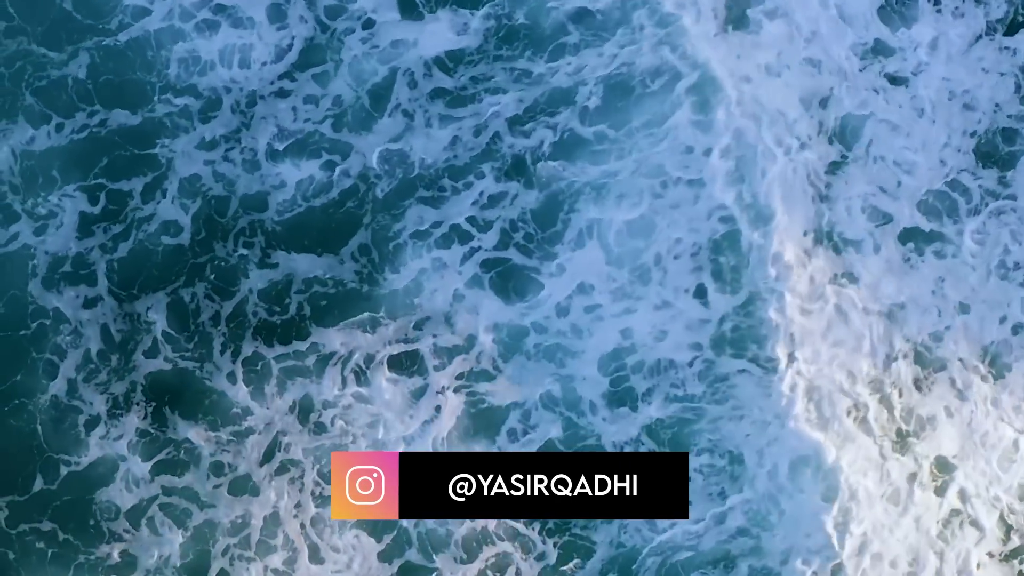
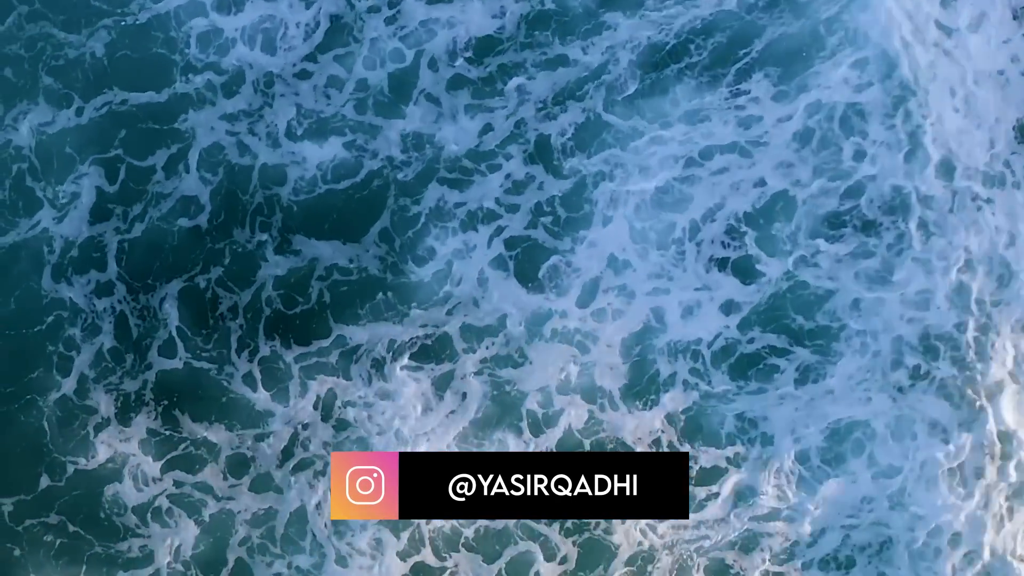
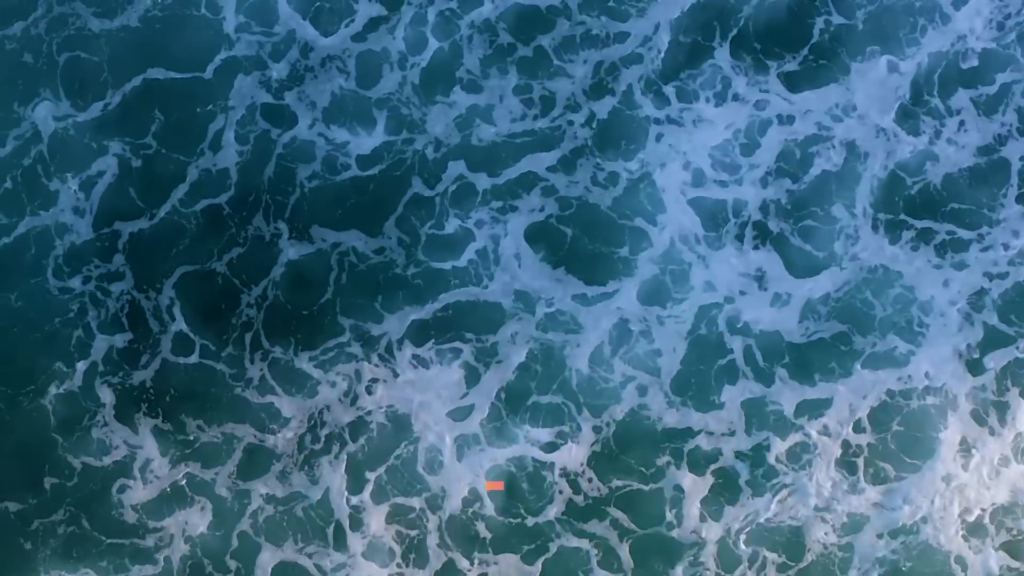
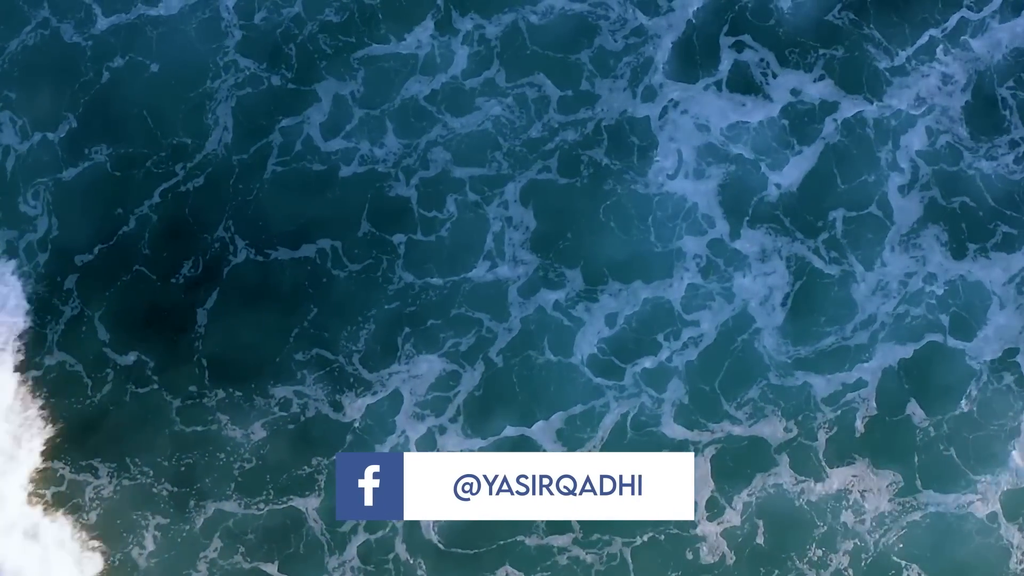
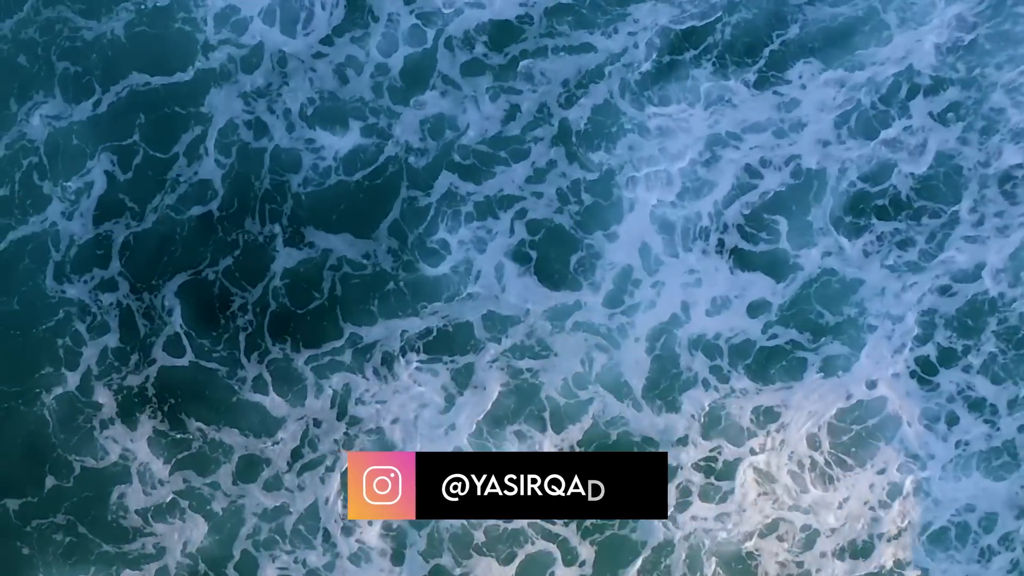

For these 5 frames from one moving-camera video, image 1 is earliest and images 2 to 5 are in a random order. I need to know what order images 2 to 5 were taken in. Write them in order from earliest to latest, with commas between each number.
2, 5, 3, 4
